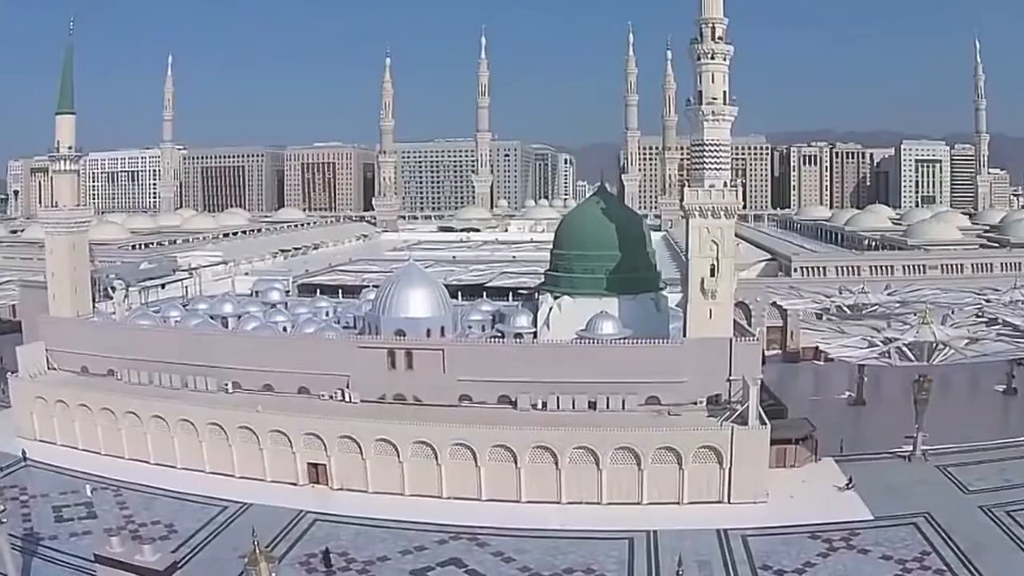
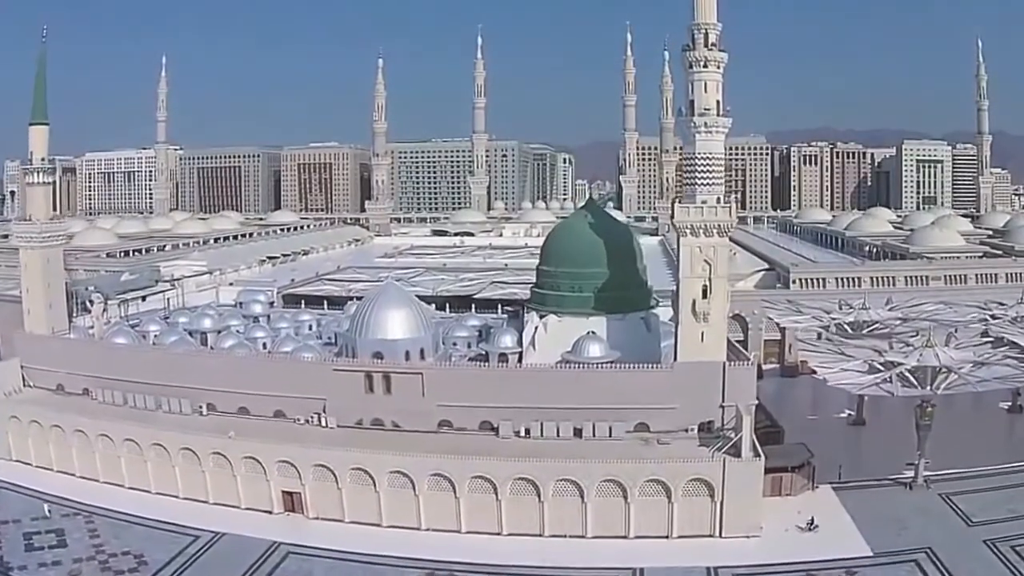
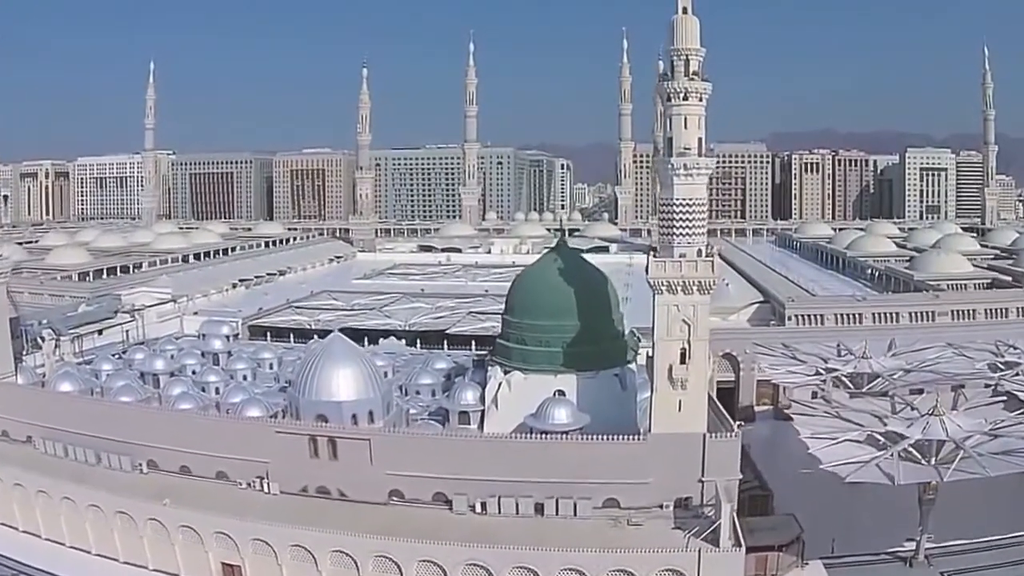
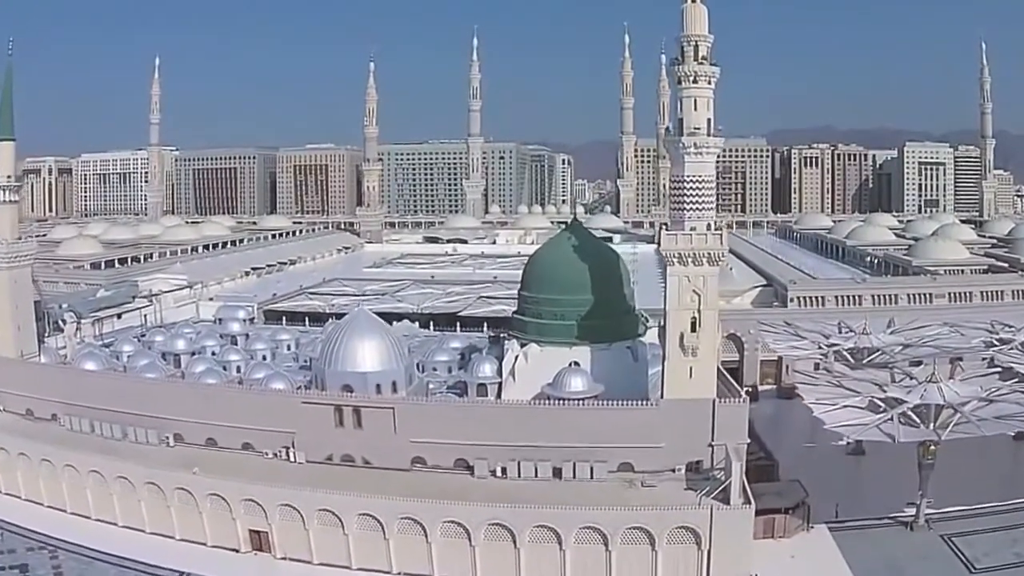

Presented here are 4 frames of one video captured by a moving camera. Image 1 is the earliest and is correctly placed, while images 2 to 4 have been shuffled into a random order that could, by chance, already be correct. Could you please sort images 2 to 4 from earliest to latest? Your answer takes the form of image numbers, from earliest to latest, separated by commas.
2, 4, 3
